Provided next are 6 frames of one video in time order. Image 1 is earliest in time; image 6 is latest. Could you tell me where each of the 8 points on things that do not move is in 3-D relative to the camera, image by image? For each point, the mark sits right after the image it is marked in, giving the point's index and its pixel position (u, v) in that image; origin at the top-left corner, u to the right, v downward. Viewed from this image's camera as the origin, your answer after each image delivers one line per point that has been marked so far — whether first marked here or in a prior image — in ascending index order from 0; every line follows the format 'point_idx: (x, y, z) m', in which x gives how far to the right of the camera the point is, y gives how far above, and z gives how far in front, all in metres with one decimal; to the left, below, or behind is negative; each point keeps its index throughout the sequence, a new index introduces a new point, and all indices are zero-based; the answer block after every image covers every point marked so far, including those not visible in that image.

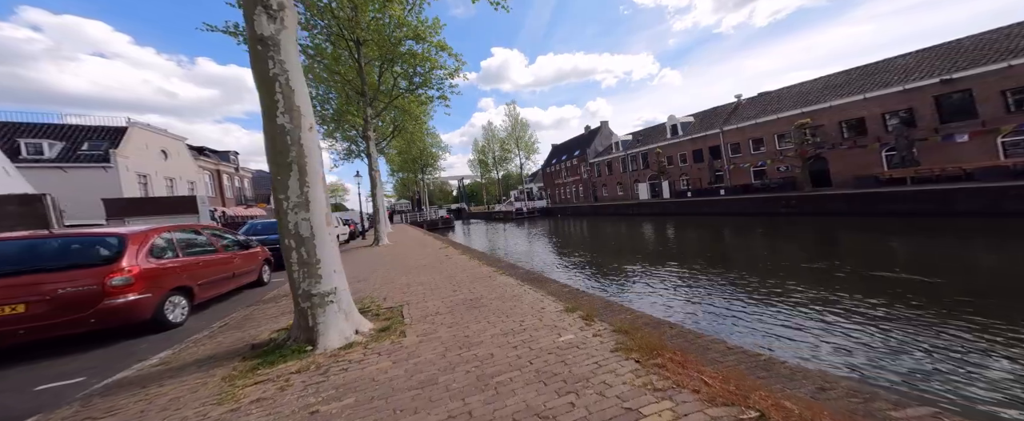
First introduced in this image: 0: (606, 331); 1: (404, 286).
0: (+0.8, -1.0, +2.7) m
1: (-1.9, -1.3, +5.3) m
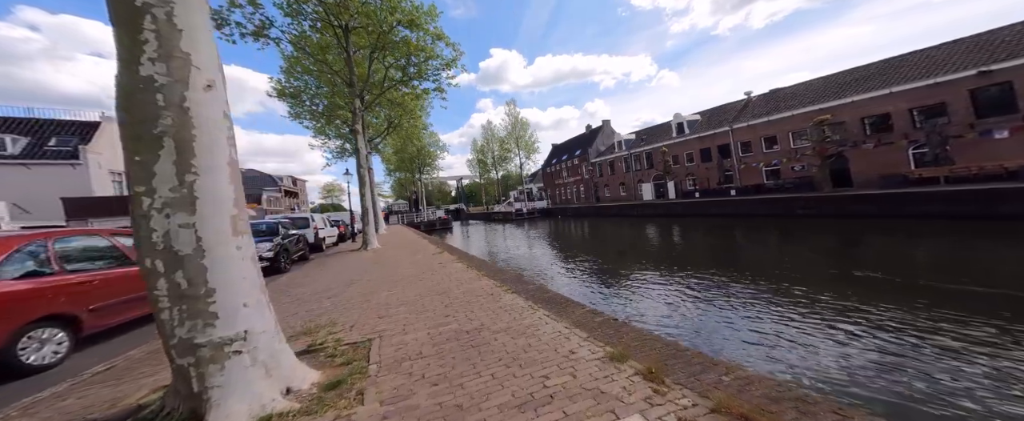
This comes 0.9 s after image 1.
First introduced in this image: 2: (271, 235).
0: (+0.9, -1.0, +1.6) m
1: (-1.8, -1.3, +4.1) m
2: (-6.6, -0.7, +8.8) m
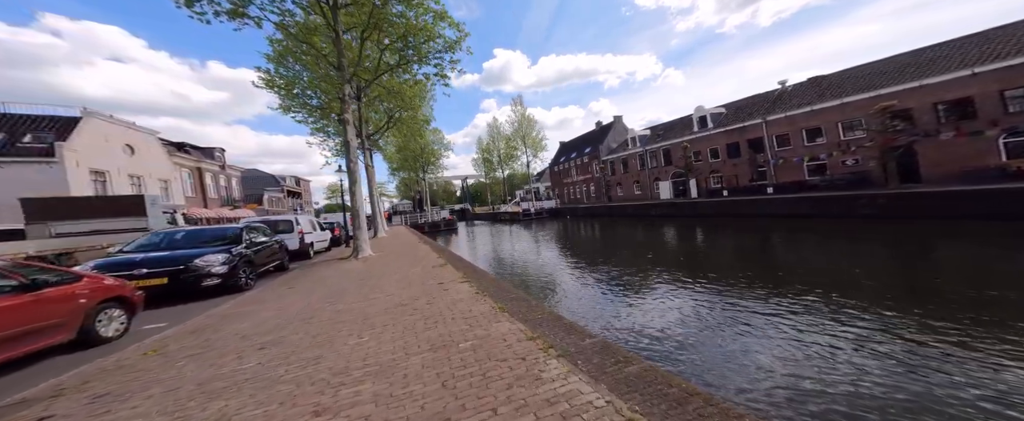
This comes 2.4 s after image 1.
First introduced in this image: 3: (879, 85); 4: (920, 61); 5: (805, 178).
0: (+1.3, -1.0, -0.2) m
1: (-1.4, -1.3, +2.3) m
2: (-6.2, -0.7, +7.1) m
3: (+17.1, +5.9, +14.8) m
4: (+18.8, +6.9, +14.5) m
5: (+16.0, +1.8, +17.3) m
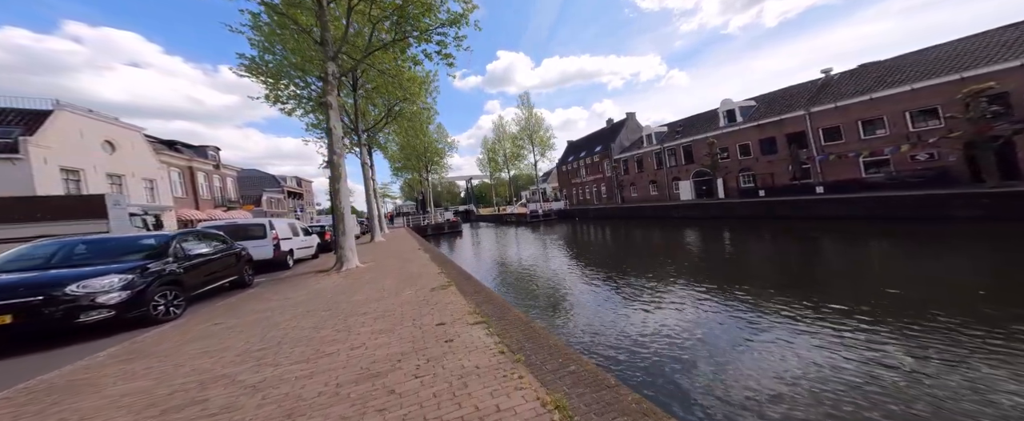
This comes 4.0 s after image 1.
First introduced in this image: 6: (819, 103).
0: (+1.7, -1.0, -2.3) m
1: (-1.0, -1.3, +0.3) m
2: (-5.8, -0.7, +5.1) m
3: (+17.6, +5.8, +12.7) m
4: (+19.3, +6.8, +12.4) m
5: (+16.5, +1.7, +15.2) m
6: (+16.0, +5.7, +16.6) m
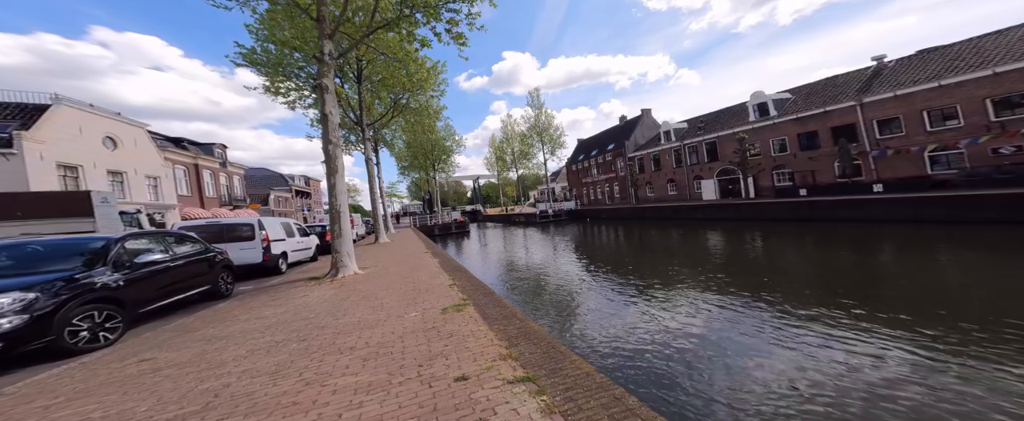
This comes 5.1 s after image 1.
0: (+2.0, -1.0, -3.6) m
1: (-0.6, -1.2, -0.9) m
2: (-5.3, -0.6, +4.0) m
3: (+18.3, +5.7, +11.0) m
4: (+20.0, +6.7, +10.7) m
5: (+17.2, +1.7, +13.5) m
6: (+16.8, +5.6, +14.9) m
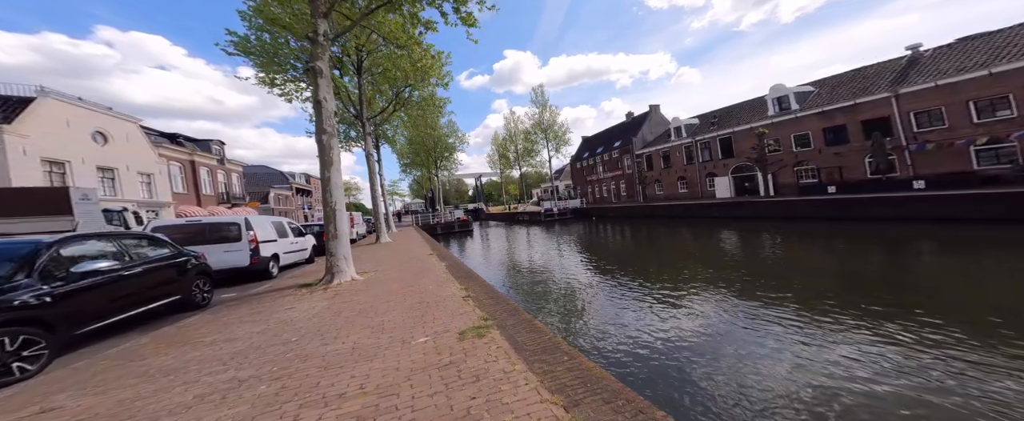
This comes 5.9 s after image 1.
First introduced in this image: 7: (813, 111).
0: (+2.3, -1.0, -4.5) m
1: (-0.3, -1.2, -1.8) m
2: (-4.9, -0.6, +3.1) m
3: (+18.7, +5.8, +10.1) m
4: (+20.4, +6.8, +9.7) m
5: (+17.6, +1.7, +12.6) m
6: (+17.2, +5.7, +14.0) m
7: (+16.1, +5.4, +17.1) m
